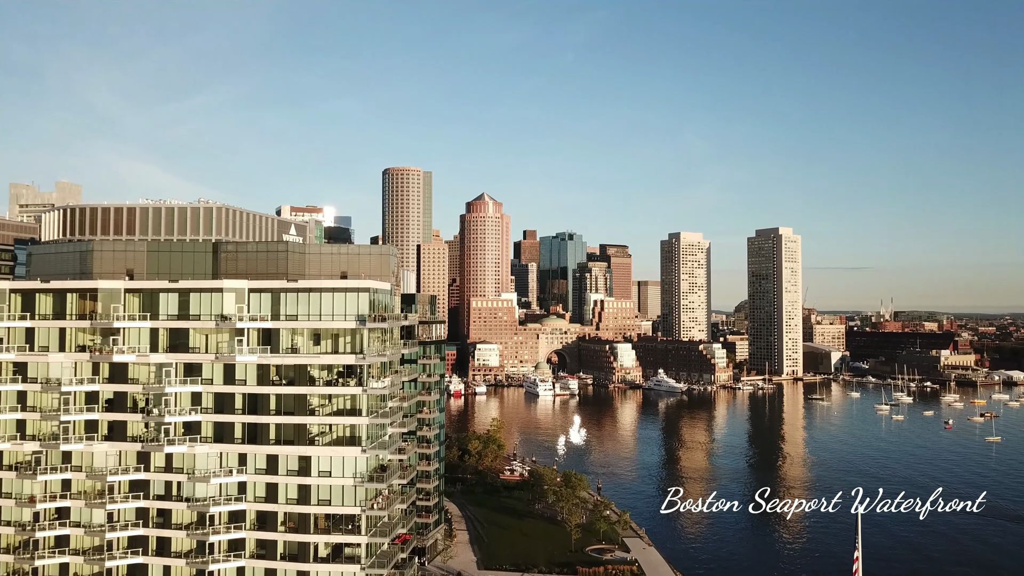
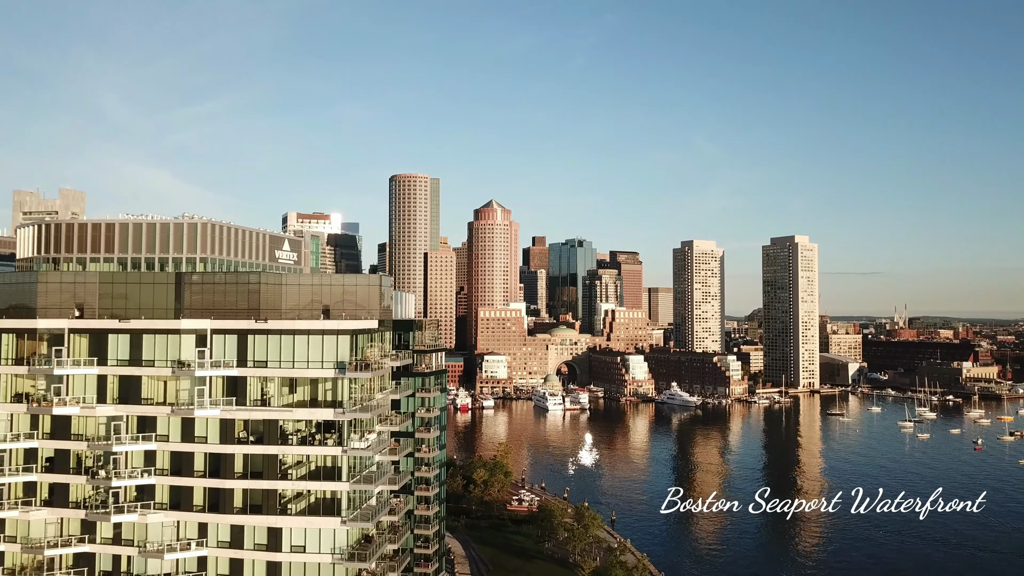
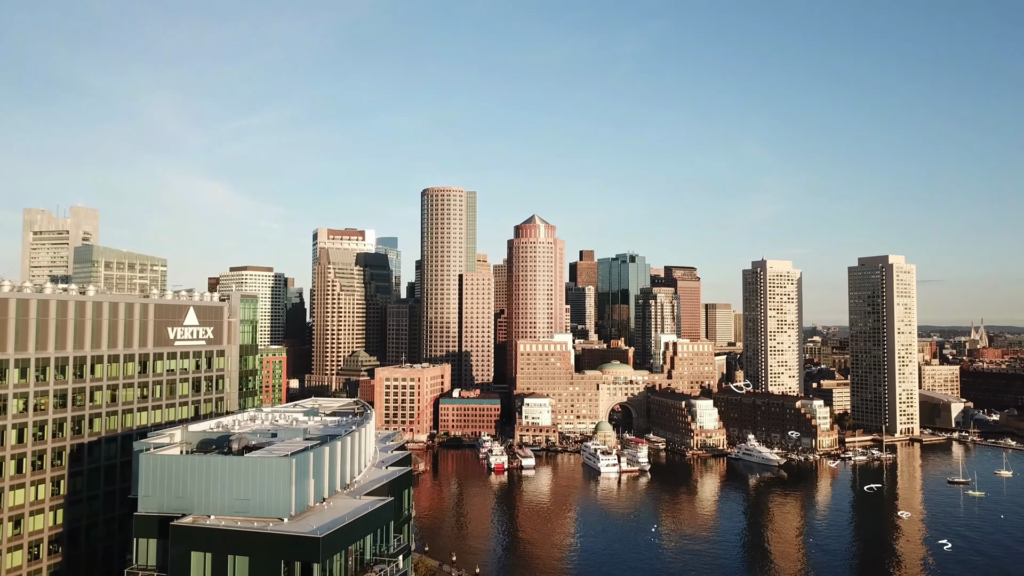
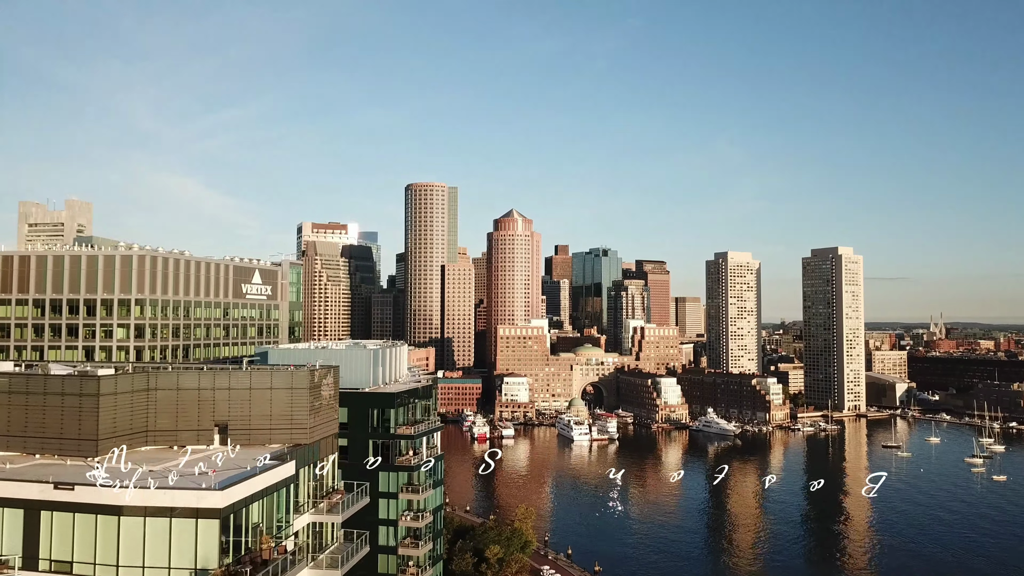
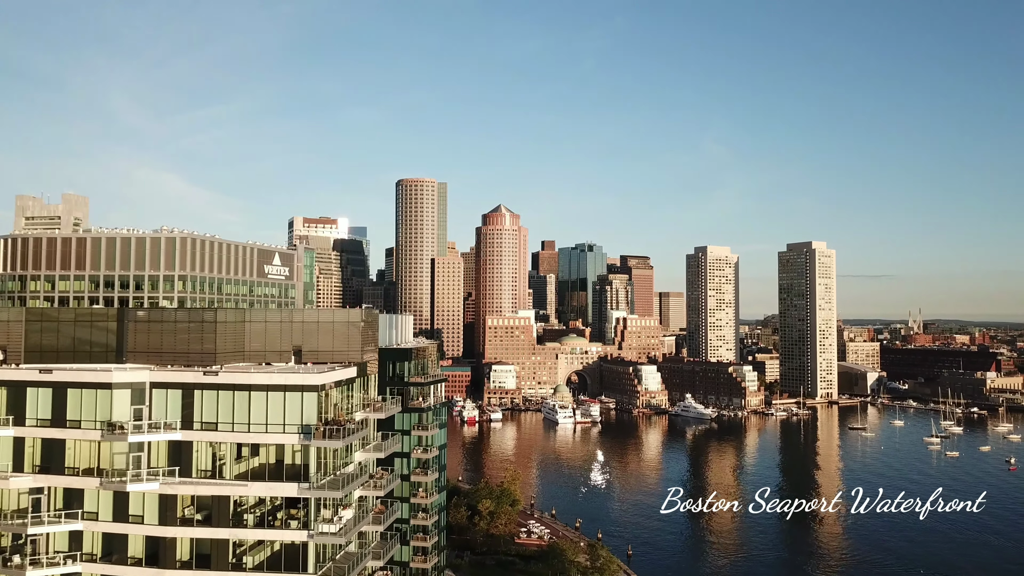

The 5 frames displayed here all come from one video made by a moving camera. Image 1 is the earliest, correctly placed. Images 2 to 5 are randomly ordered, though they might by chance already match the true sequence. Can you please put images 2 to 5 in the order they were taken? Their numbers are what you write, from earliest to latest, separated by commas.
2, 5, 4, 3
